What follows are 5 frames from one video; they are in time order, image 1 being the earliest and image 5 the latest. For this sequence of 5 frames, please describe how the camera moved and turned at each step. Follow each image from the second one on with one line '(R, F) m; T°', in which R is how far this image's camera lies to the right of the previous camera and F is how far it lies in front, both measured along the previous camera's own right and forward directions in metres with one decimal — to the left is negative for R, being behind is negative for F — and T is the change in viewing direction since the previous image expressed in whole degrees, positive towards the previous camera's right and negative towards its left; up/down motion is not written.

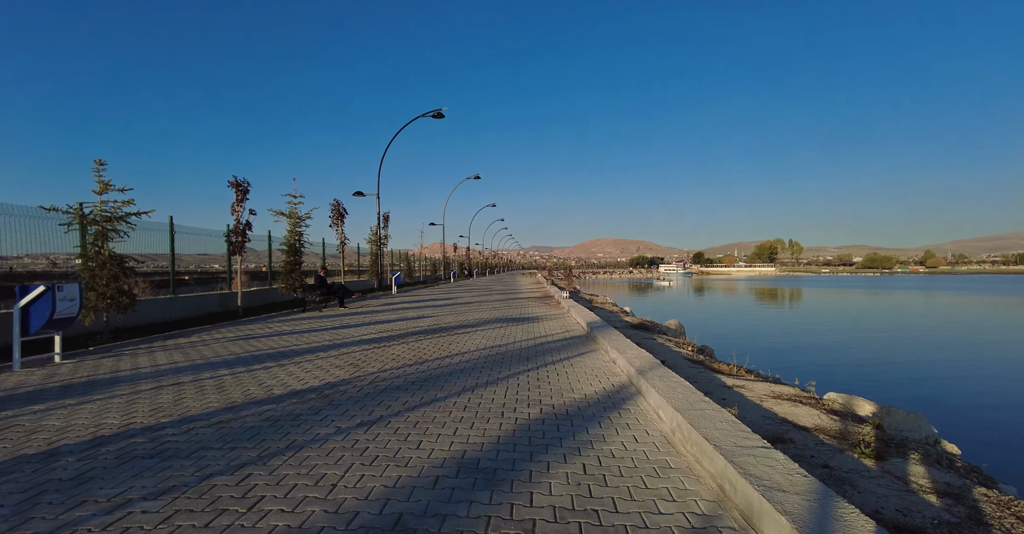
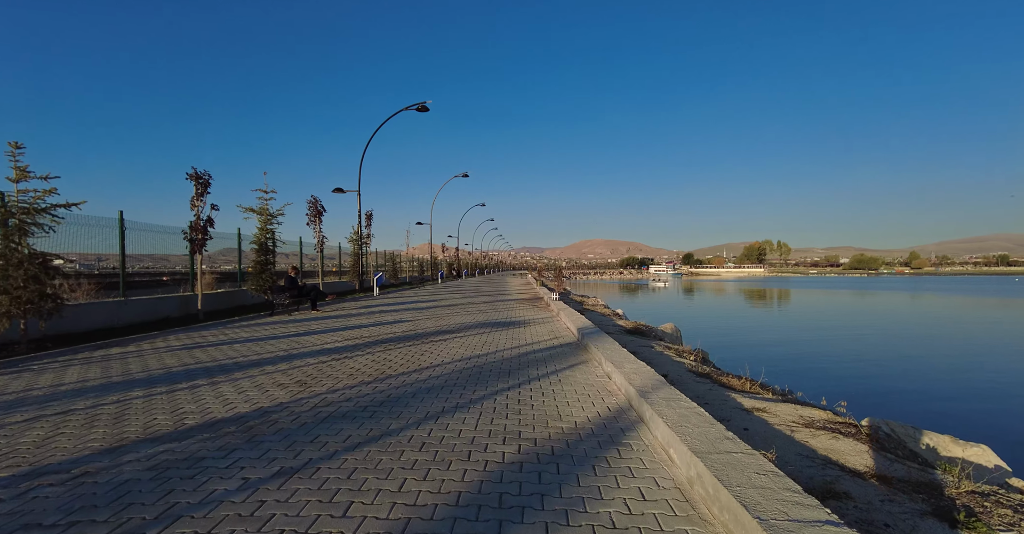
(+0.2, +1.0) m; +1°
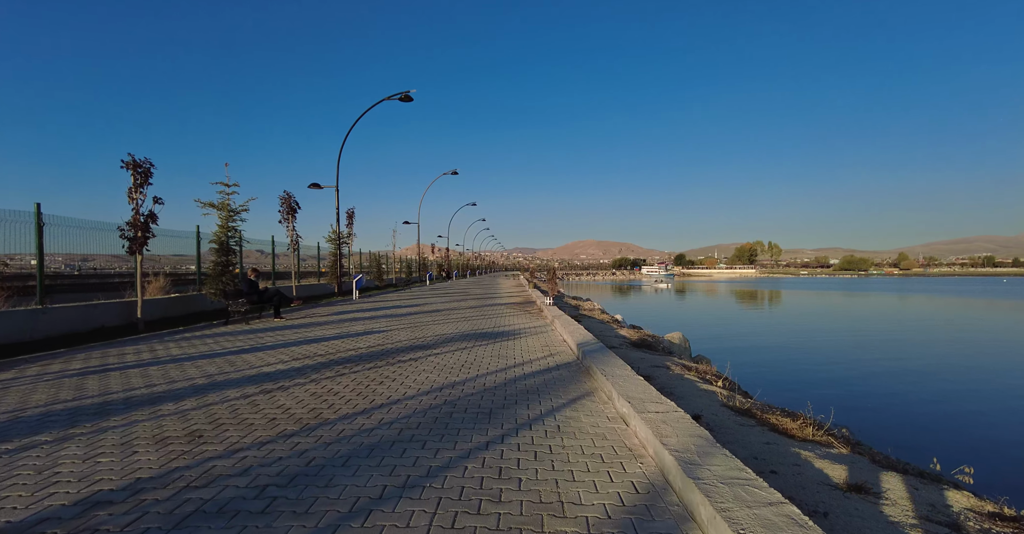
(+0.1, +1.7) m; +1°
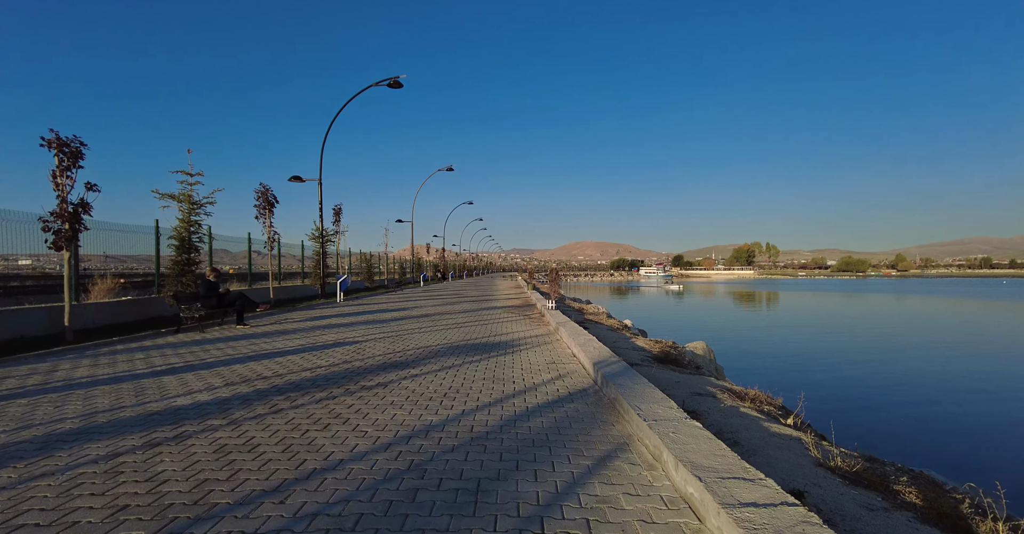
(0.0, +1.8) m; 0°
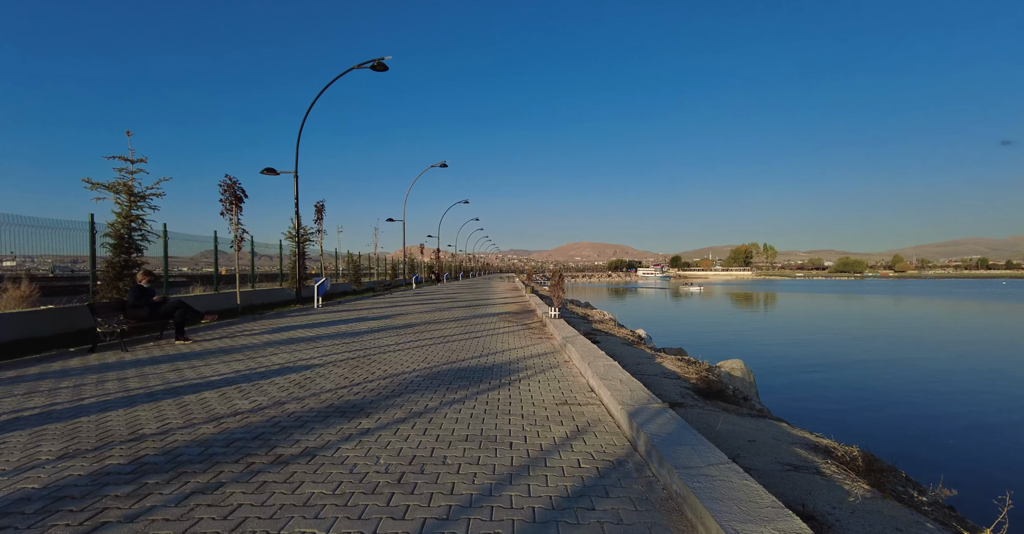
(0.0, +2.1) m; 0°
